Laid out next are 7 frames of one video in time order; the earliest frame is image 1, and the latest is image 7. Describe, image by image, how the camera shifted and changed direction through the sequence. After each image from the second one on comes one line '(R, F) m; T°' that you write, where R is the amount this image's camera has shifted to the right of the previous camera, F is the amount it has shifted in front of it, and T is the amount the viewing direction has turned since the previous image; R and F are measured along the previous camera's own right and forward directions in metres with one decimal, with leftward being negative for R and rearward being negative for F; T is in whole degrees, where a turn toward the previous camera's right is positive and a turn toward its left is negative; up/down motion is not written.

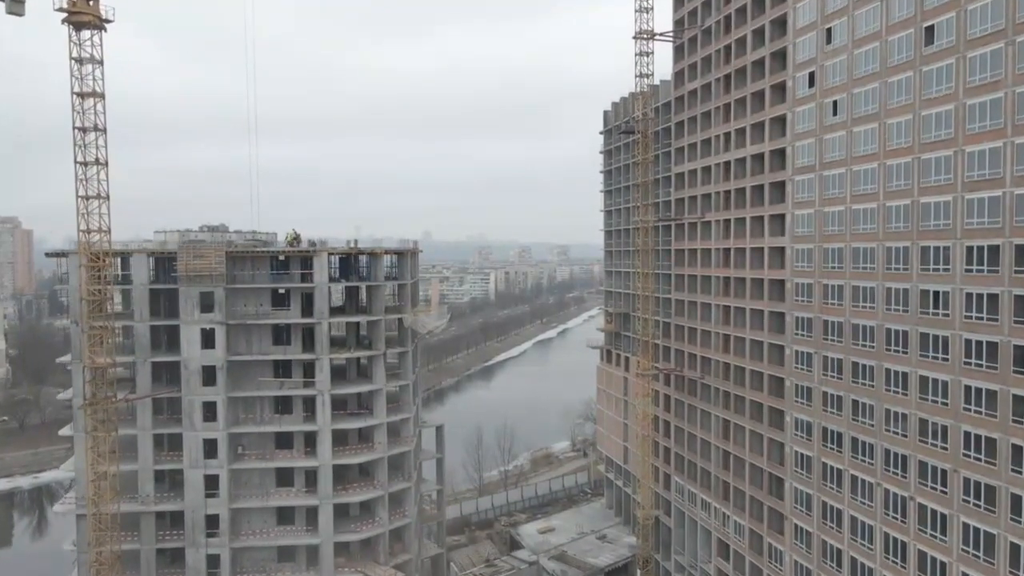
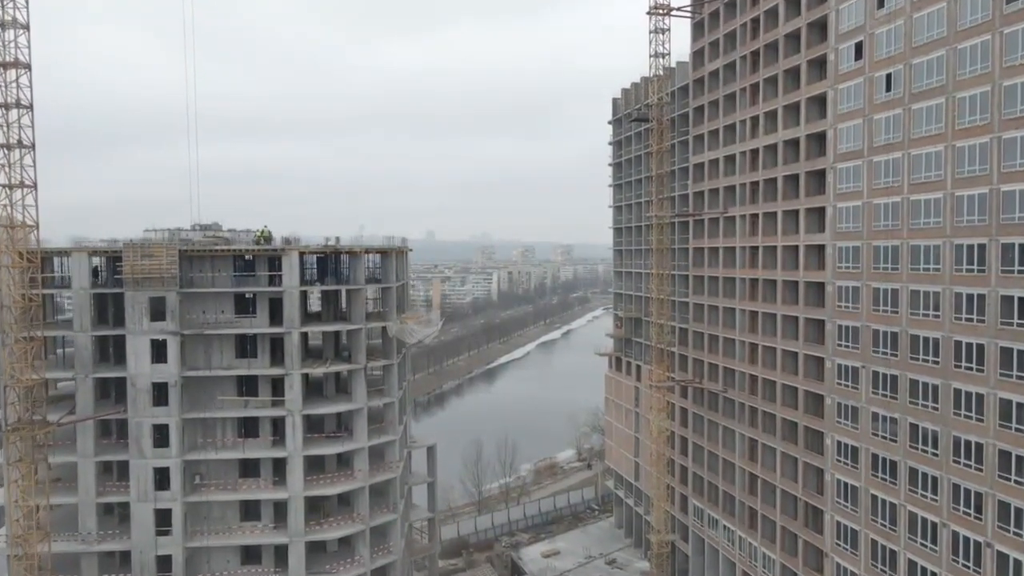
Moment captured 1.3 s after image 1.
(+0.2, +5.6) m; 0°
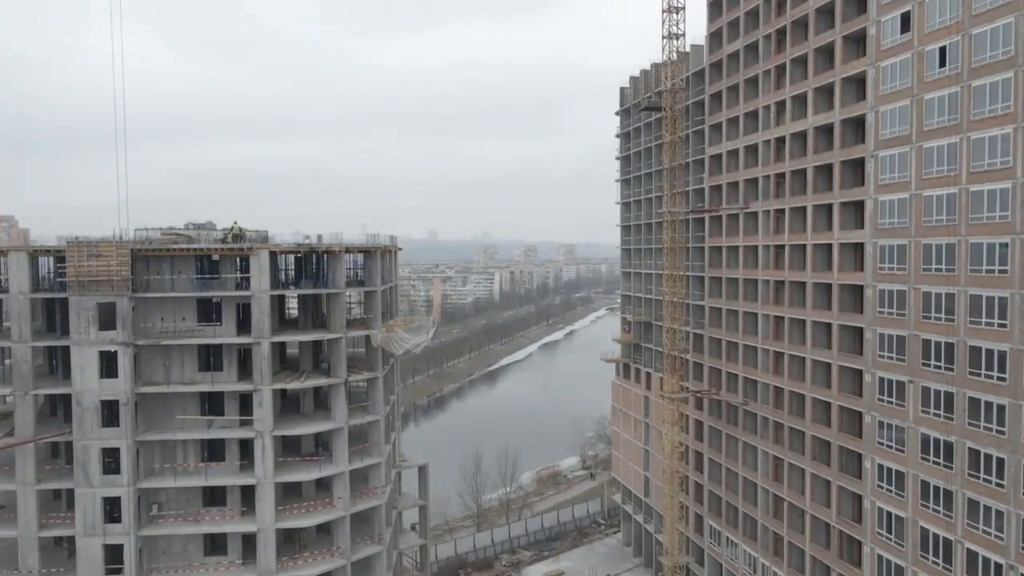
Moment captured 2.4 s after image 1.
(+0.1, +4.3) m; 0°
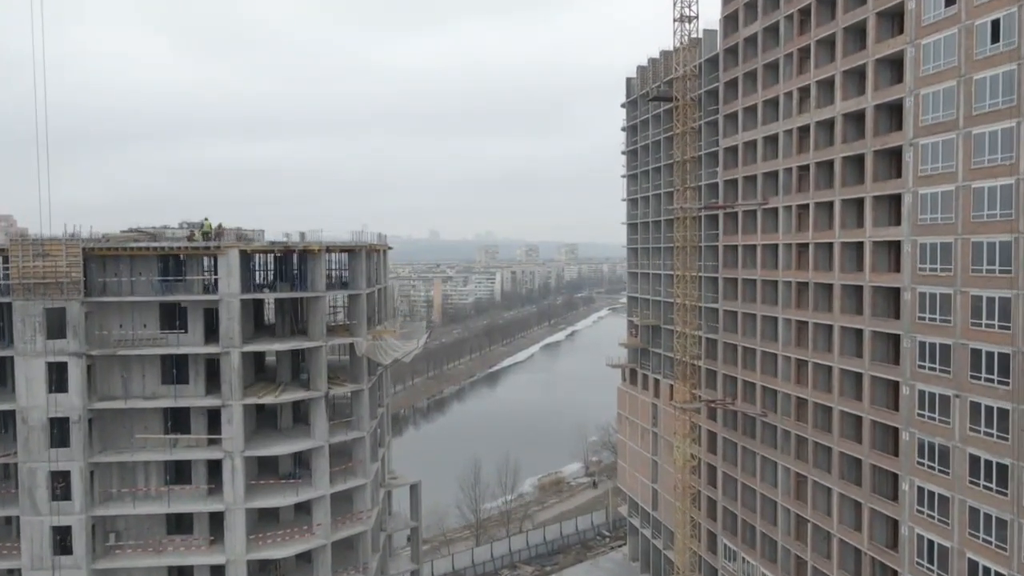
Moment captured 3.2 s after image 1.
(+0.1, +3.3) m; 0°
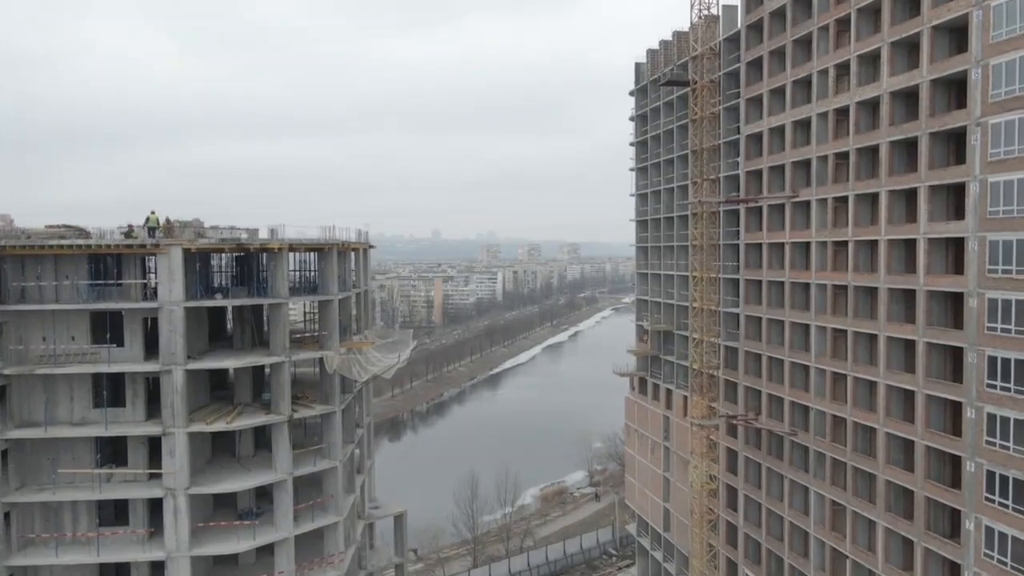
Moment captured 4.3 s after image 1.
(+0.2, +4.6) m; 0°
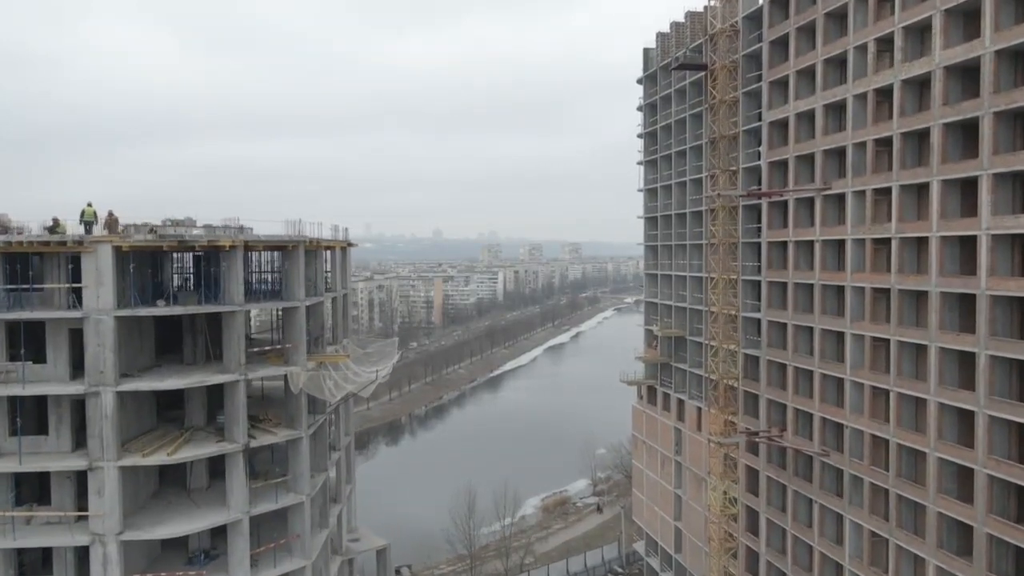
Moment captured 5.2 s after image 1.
(+0.1, +3.9) m; 0°
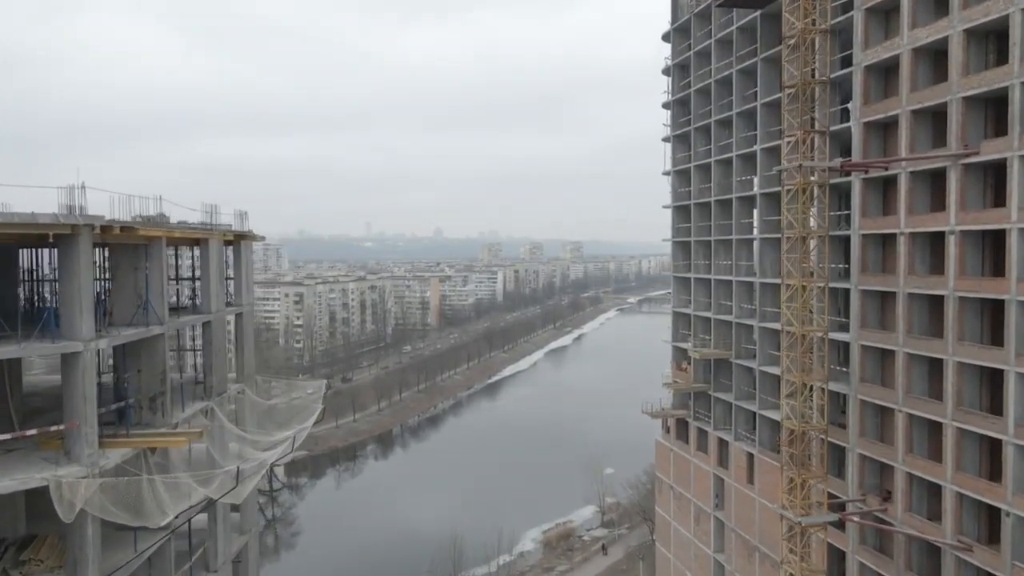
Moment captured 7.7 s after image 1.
(+0.3, +10.9) m; 0°
